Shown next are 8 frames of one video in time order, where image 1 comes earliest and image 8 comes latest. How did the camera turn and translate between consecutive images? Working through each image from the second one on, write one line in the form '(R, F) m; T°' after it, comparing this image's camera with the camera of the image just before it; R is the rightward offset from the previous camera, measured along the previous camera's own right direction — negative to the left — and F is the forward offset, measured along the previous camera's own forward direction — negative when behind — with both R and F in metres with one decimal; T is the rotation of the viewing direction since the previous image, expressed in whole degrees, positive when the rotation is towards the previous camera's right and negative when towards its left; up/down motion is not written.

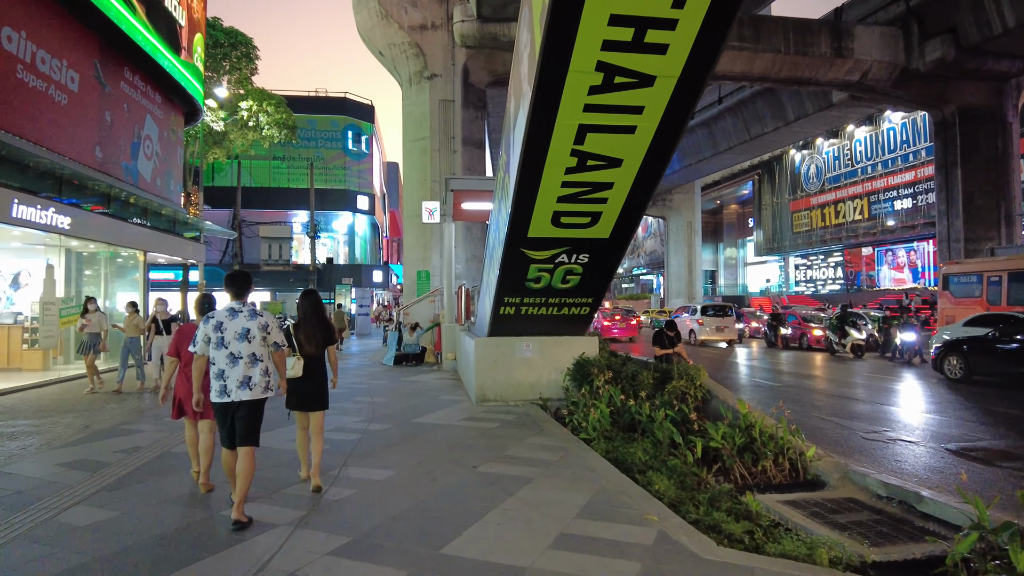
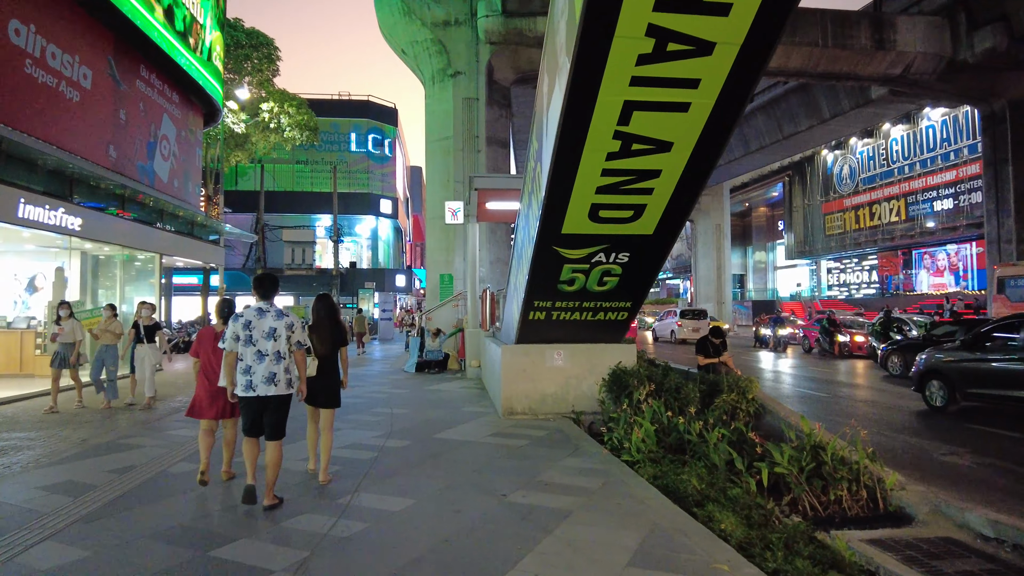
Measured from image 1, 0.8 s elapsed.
(-0.1, +0.7) m; -2°
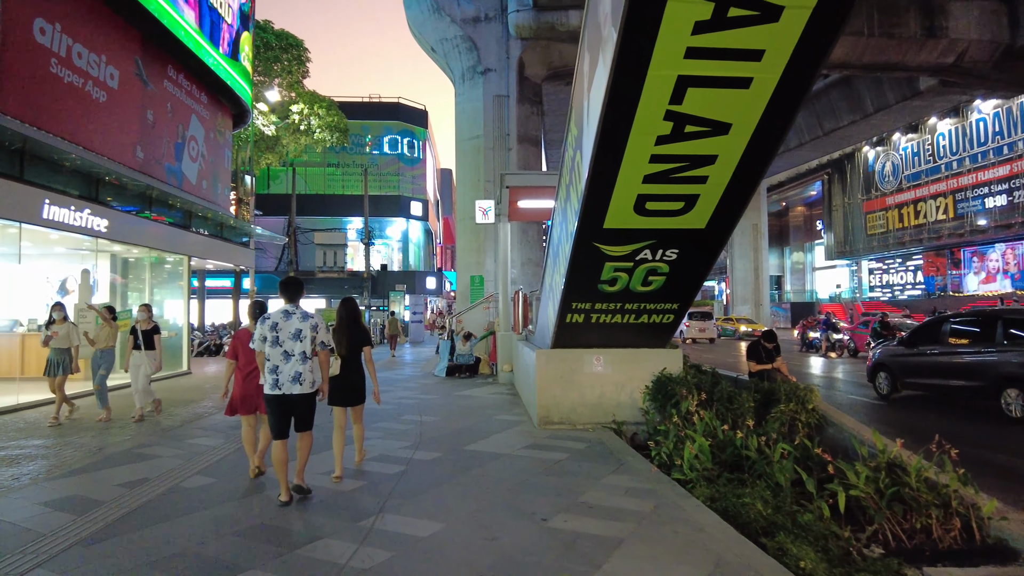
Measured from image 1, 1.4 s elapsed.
(-0.1, +0.5) m; -3°
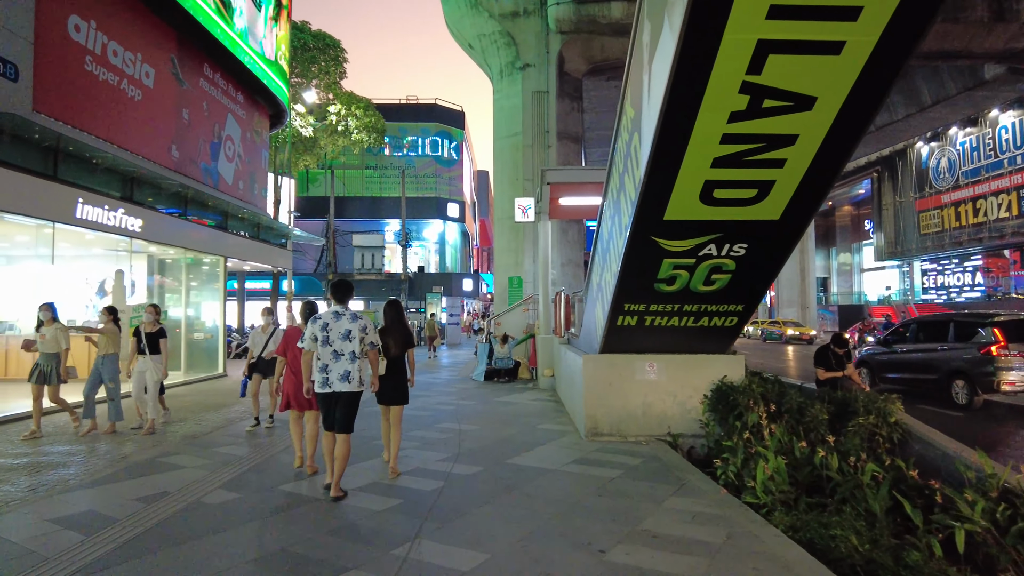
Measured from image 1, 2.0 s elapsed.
(-0.1, +0.5) m; -3°
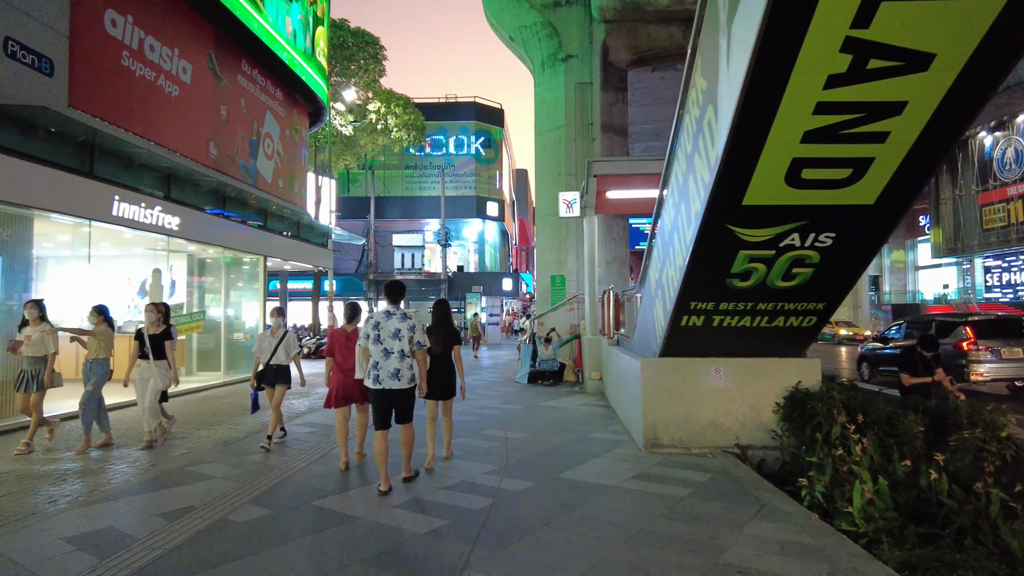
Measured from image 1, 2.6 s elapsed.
(-0.1, +0.5) m; -3°
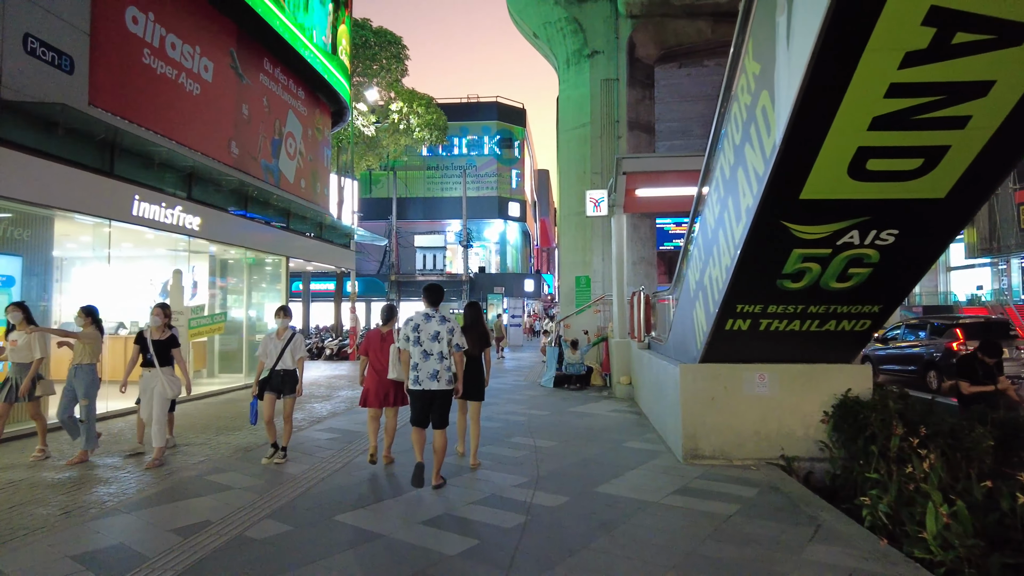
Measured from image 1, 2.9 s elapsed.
(-0.1, +0.3) m; -2°
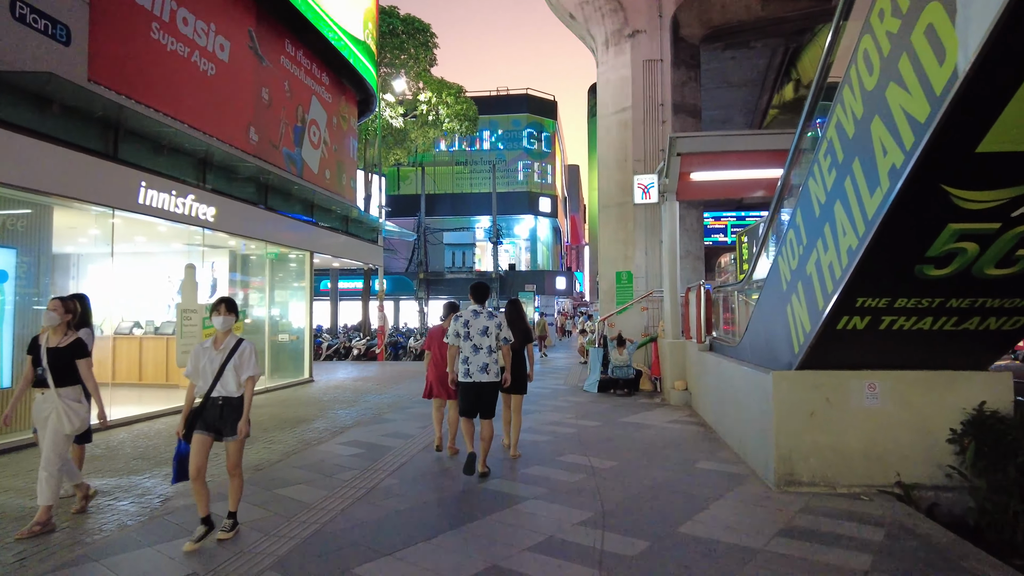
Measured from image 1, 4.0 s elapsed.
(-0.2, +1.0) m; -2°
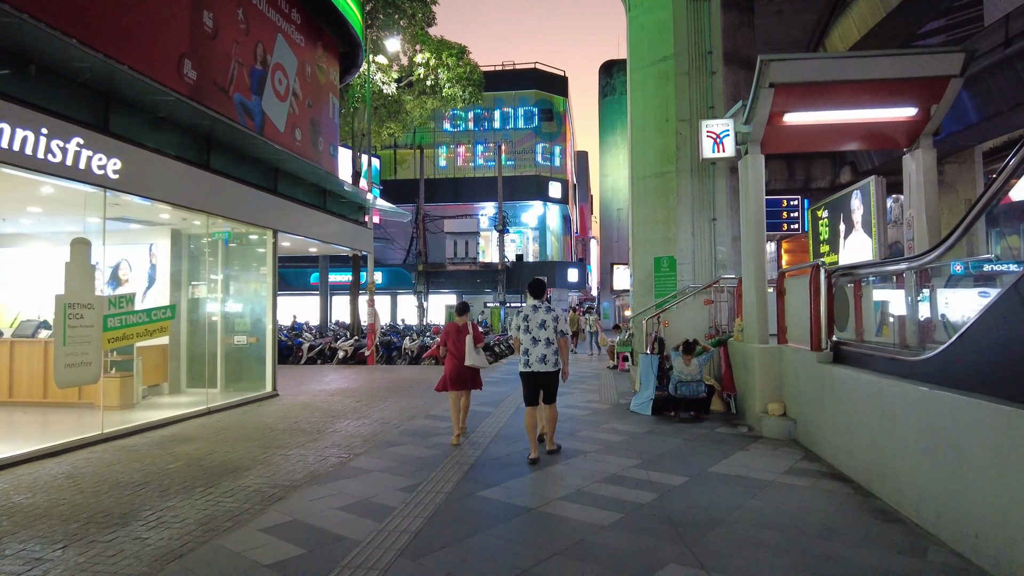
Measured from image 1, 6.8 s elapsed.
(-0.3, +2.7) m; 0°
